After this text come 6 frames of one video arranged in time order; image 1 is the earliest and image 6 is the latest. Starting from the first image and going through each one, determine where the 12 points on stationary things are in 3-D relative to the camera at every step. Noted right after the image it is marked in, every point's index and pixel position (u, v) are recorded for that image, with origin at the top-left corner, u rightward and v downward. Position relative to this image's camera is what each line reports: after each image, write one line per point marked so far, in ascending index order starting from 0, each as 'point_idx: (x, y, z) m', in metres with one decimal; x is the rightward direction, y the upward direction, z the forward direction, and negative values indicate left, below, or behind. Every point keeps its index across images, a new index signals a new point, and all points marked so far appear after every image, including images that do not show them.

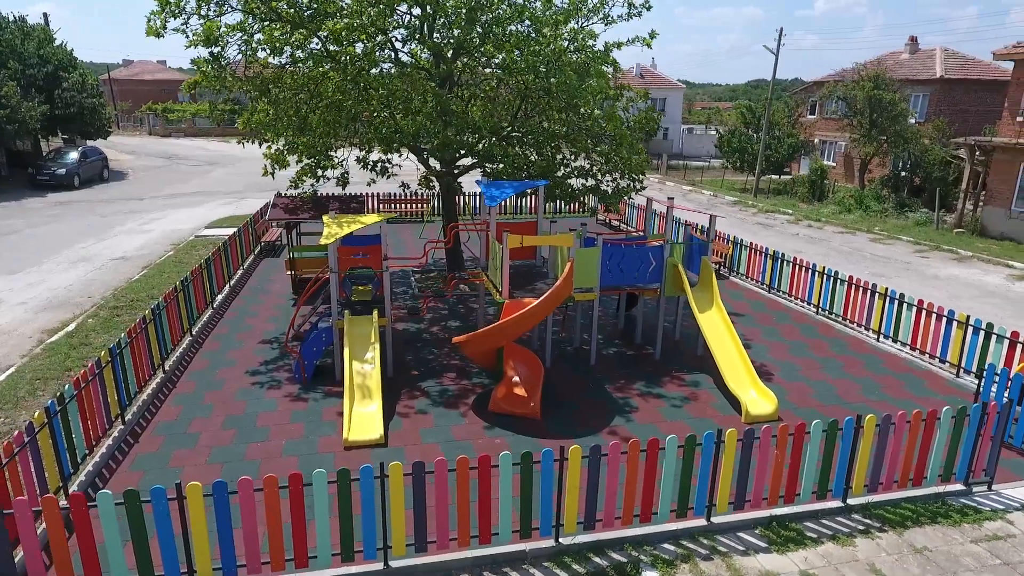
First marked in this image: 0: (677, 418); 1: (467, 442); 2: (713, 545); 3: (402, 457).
0: (+2.3, -1.8, +8.5) m
1: (-0.5, -1.9, +7.7) m
2: (+2.0, -2.5, +6.0) m
3: (-1.3, -2.0, +7.3) m
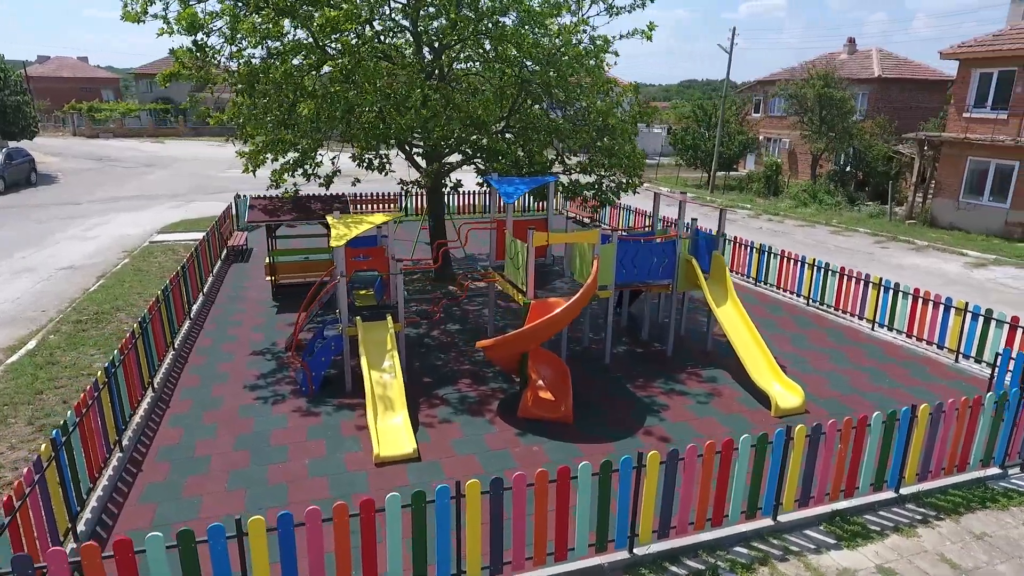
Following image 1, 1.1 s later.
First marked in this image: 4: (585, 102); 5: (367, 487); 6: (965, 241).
0: (+2.6, -1.7, +8.4) m
1: (-0.1, -1.9, +7.3) m
2: (+2.6, -2.4, +5.8) m
3: (-0.8, -2.0, +6.9) m
4: (+1.6, +3.5, +11.6) m
5: (-1.5, -2.1, +6.5) m
6: (+14.4, +1.5, +19.7) m
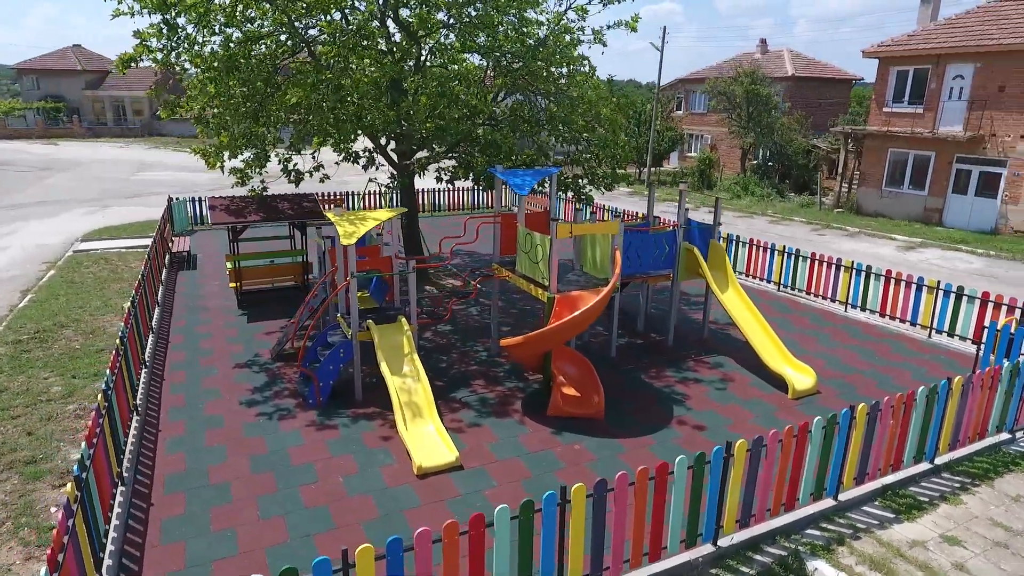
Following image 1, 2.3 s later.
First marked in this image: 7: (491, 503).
0: (+2.9, -1.5, +8.4) m
1: (+0.4, -1.8, +7.0) m
2: (+3.2, -2.2, +5.9) m
3: (-0.3, -2.0, +6.5) m
4: (+1.2, +3.6, +11.5) m
5: (-0.9, -2.1, +6.1) m
6: (+13.0, +2.1, +21.2) m
7: (-0.2, -2.1, +6.1) m
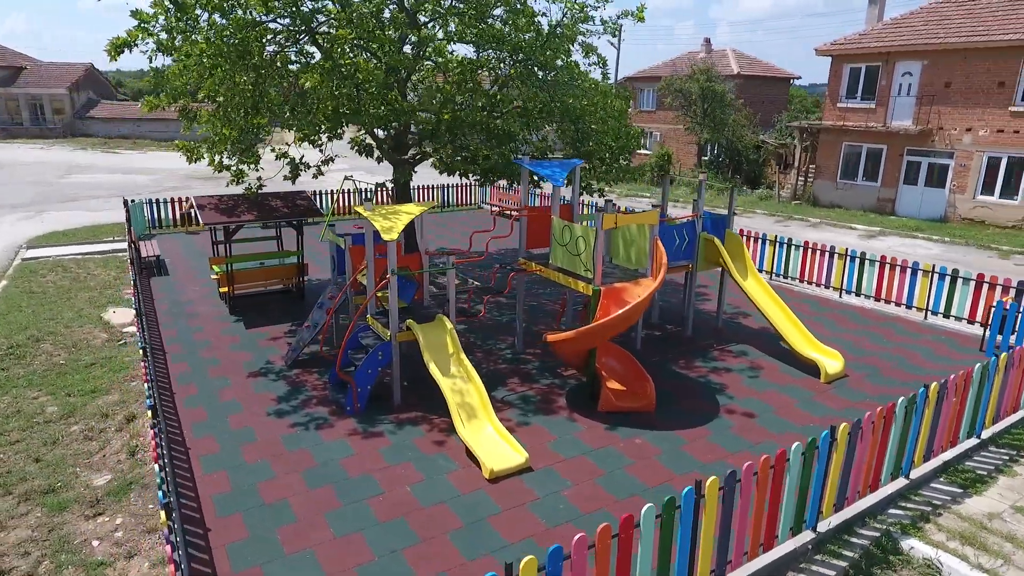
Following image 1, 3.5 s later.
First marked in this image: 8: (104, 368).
0: (+3.5, -1.4, +8.5) m
1: (+1.1, -1.8, +6.8) m
2: (+4.0, -2.1, +6.0) m
3: (+0.5, -1.9, +6.2) m
4: (+1.3, +3.7, +11.3) m
5: (-0.1, -2.0, +5.8) m
6: (+12.0, +2.5, +22.2) m
7: (+0.6, -2.0, +5.8) m
8: (-5.7, -1.1, +8.7) m
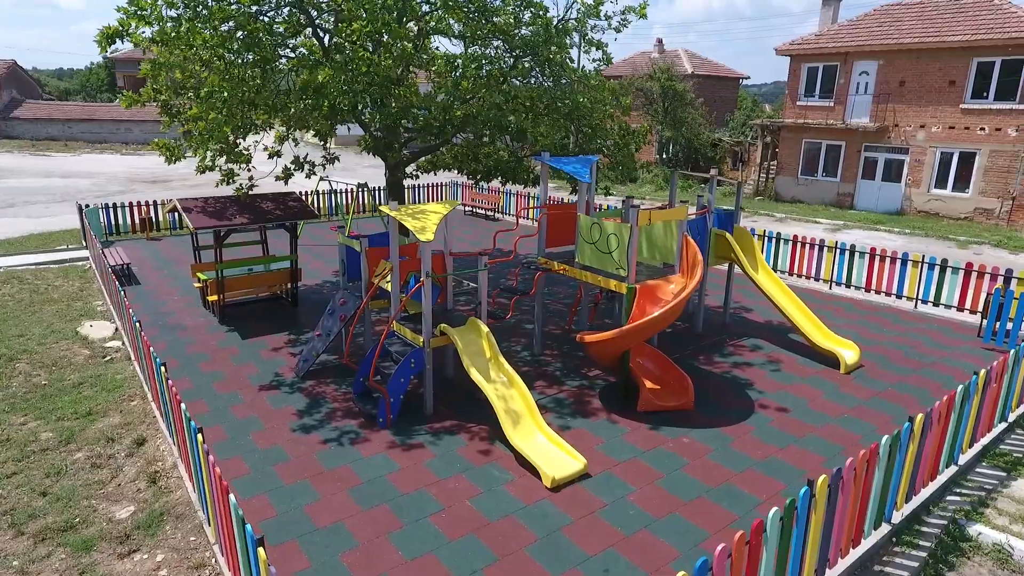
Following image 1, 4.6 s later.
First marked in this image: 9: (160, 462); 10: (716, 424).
0: (+3.8, -1.3, +8.5) m
1: (+1.6, -1.7, +6.7) m
2: (+4.6, -2.0, +6.1) m
3: (+1.1, -1.9, +6.0) m
4: (+1.3, +3.7, +11.2) m
5: (+0.5, -2.0, +5.5) m
6: (+11.1, +2.8, +22.9) m
7: (+1.2, -2.0, +5.7) m
8: (-5.3, -1.3, +7.9) m
9: (-3.6, -1.8, +6.3) m
10: (+2.4, -1.6, +7.2) m
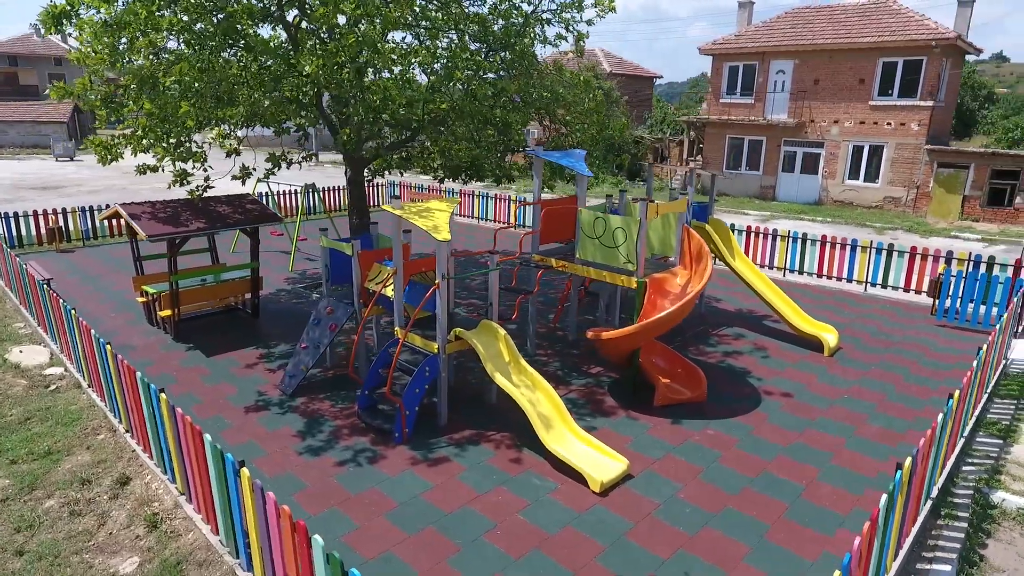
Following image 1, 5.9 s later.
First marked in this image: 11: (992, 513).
0: (+3.8, -1.1, +8.8) m
1: (+1.9, -1.6, +6.6) m
2: (+5.0, -1.7, +6.5) m
3: (+1.5, -1.8, +5.9) m
4: (+0.7, +3.8, +11.0) m
5: (+1.0, -2.0, +5.3) m
6: (+8.8, +3.3, +24.0) m
7: (+1.7, -1.9, +5.6) m
8: (-5.2, -1.5, +6.9) m
9: (-3.2, -1.9, +5.5) m
10: (+2.6, -1.5, +7.3) m
11: (+4.4, -2.0, +5.6) m
